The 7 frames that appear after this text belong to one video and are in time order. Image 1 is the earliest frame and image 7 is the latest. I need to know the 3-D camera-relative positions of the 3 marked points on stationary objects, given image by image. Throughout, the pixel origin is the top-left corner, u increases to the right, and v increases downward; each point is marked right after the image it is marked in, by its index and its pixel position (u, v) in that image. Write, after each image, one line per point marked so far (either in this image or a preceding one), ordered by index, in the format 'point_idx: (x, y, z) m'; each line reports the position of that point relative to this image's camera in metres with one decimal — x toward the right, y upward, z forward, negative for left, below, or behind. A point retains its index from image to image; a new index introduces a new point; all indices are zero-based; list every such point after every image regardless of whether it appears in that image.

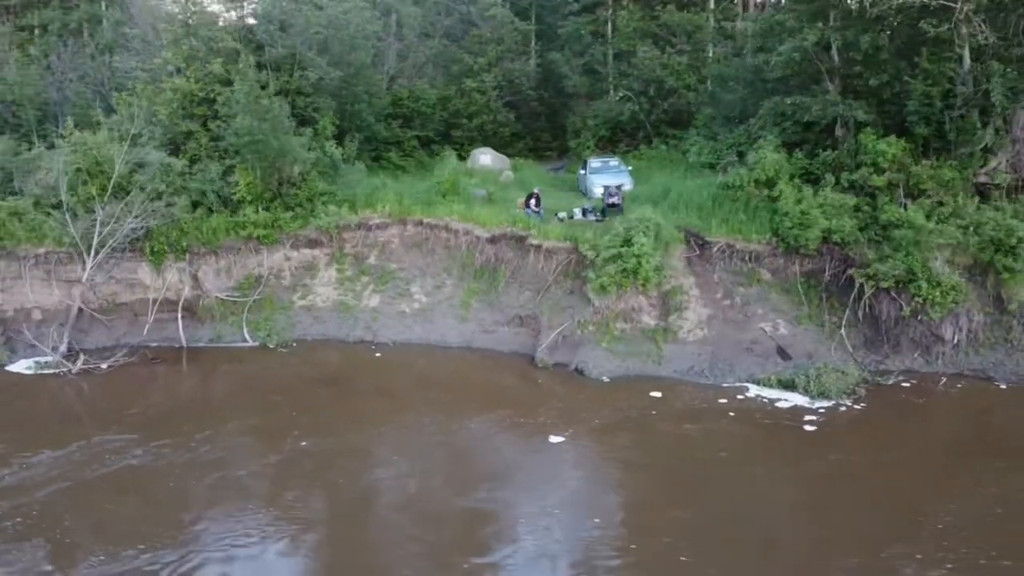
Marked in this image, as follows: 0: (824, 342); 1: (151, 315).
0: (+6.6, -1.1, +17.9) m
1: (-8.6, -0.7, +19.9) m
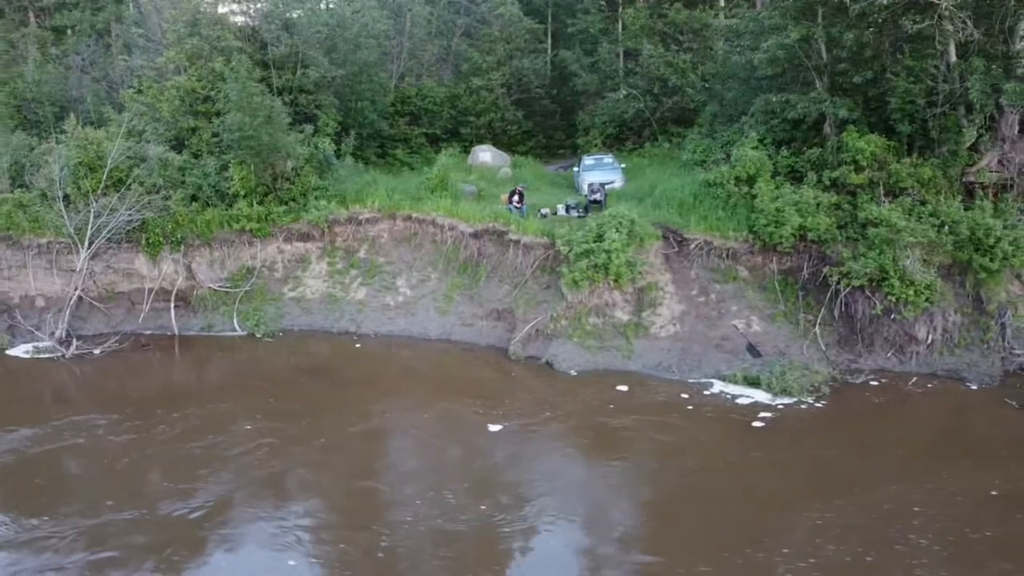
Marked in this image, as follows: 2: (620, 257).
0: (+6.0, -1.1, +17.9) m
1: (-9.0, -0.4, +20.7) m
2: (+2.3, +0.7, +18.0) m
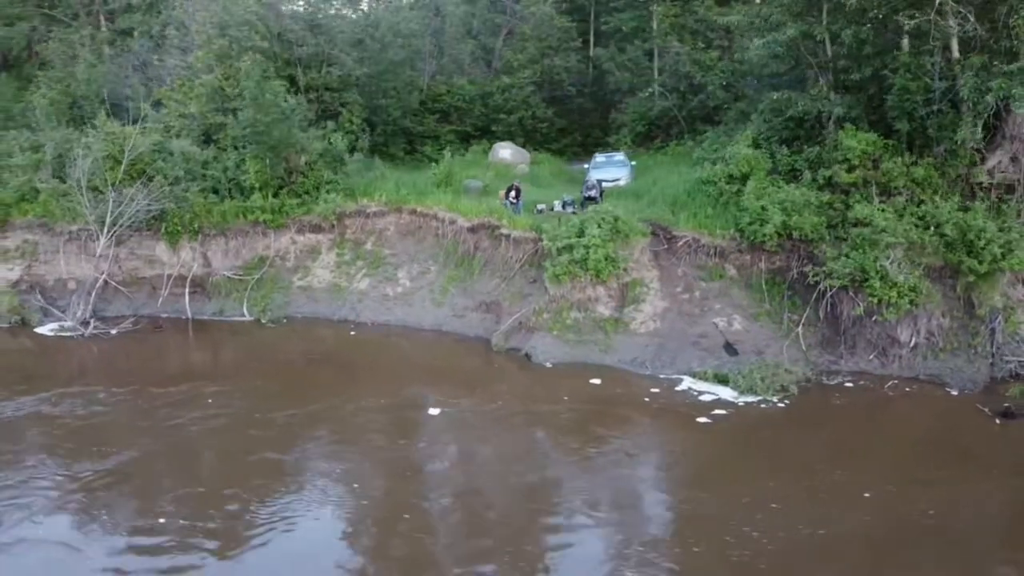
0: (+5.6, -1.1, +17.7) m
1: (-9.1, 0.0, +22.0) m
2: (+1.9, +0.8, +18.2) m
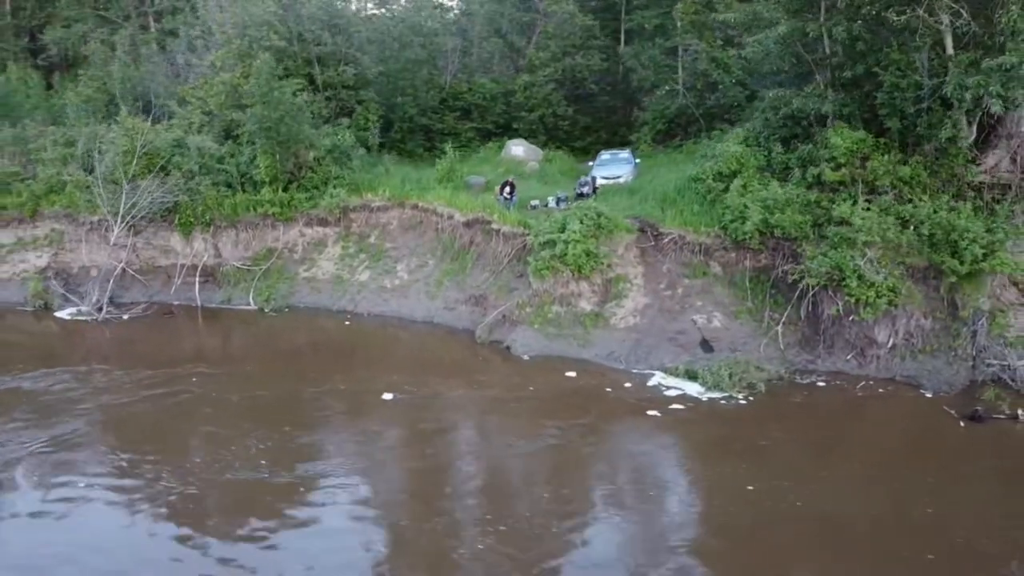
0: (+5.1, -1.0, +17.7) m
1: (-9.2, +0.3, +23.1) m
2: (+1.6, +0.9, +18.4) m
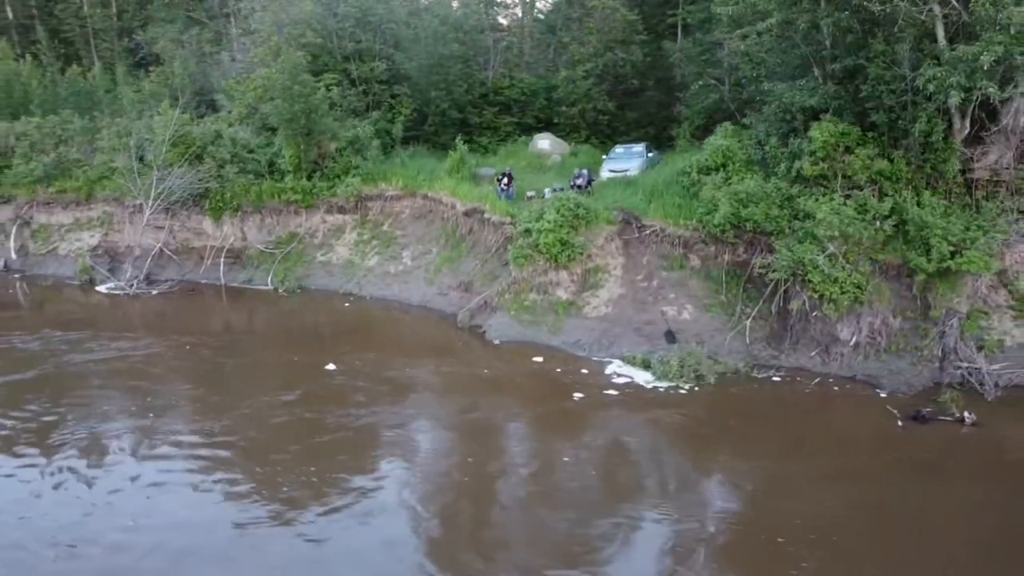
0: (+4.4, -0.9, +17.6) m
1: (-9.0, +0.9, +24.9) m
2: (+1.1, +1.1, +18.8) m
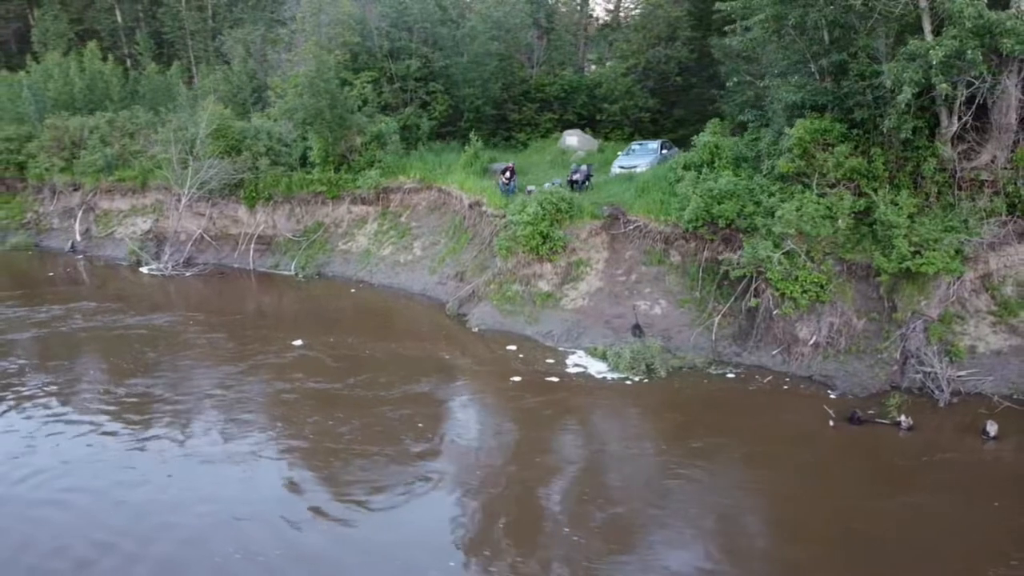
0: (+3.8, -0.8, +17.6) m
1: (-8.5, +1.4, +26.6) m
2: (+0.6, +1.3, +19.3) m
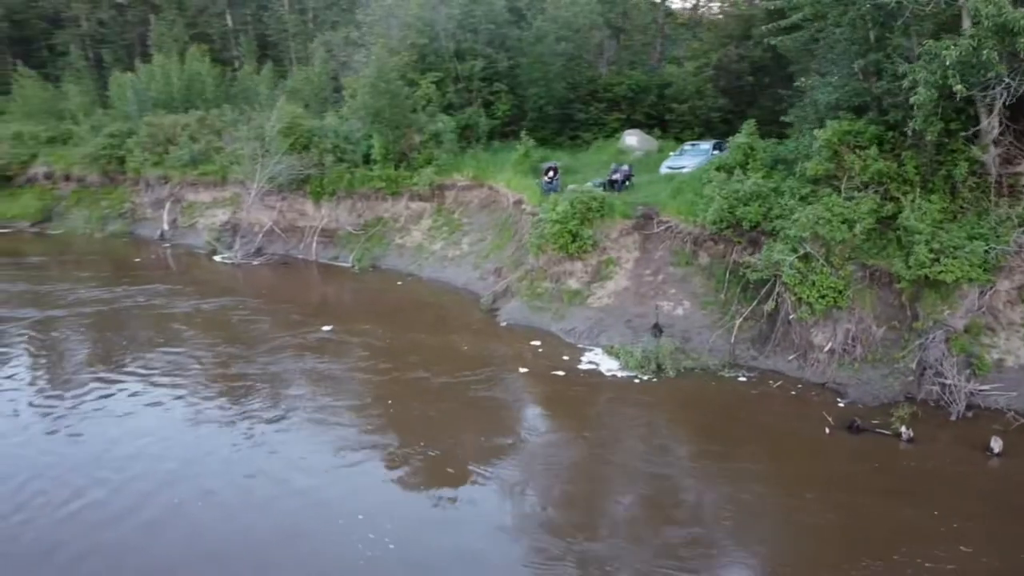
0: (+4.2, -0.9, +17.5) m
1: (-6.8, +1.7, +28.0) m
2: (+1.4, +1.4, +19.5) m
